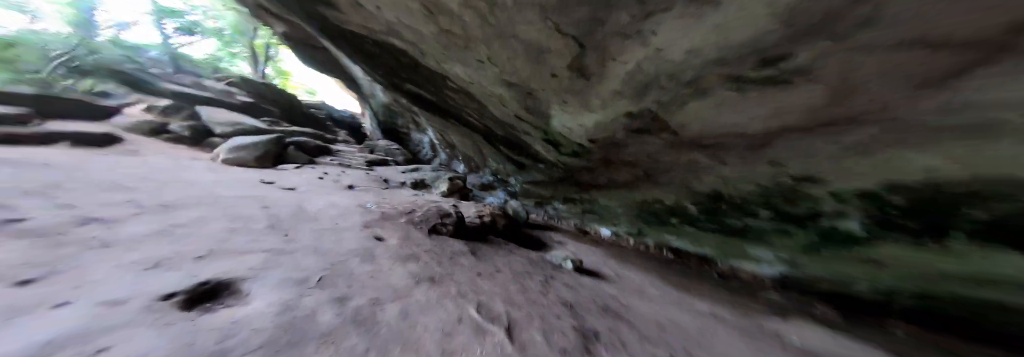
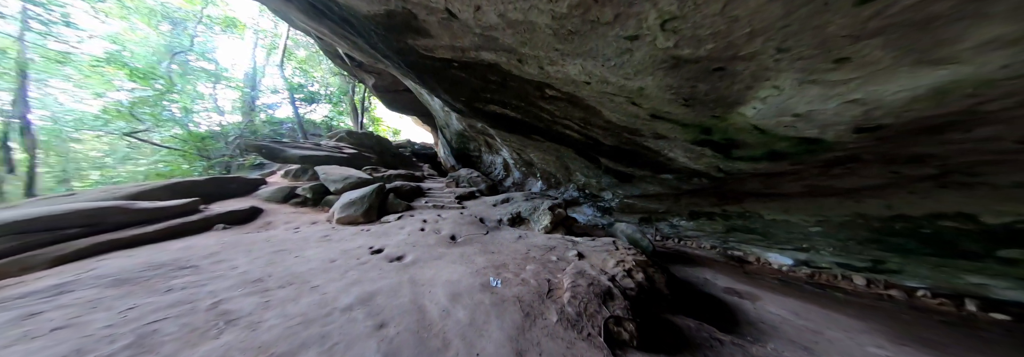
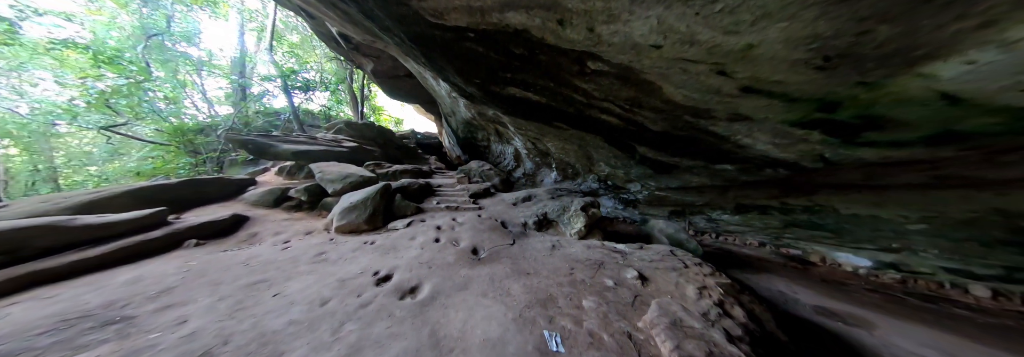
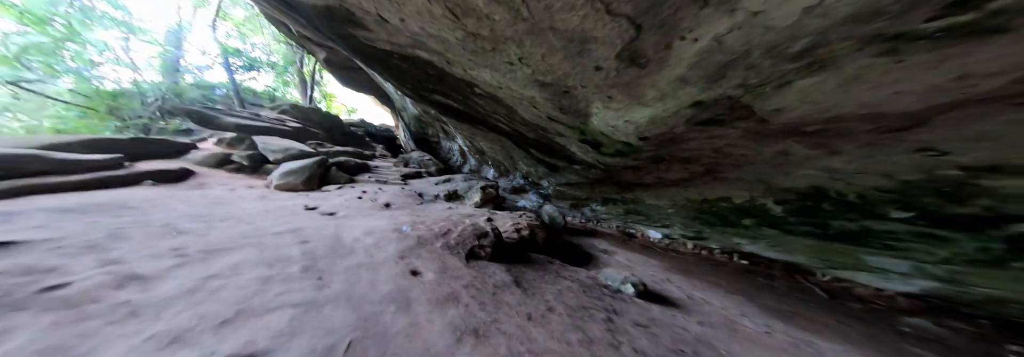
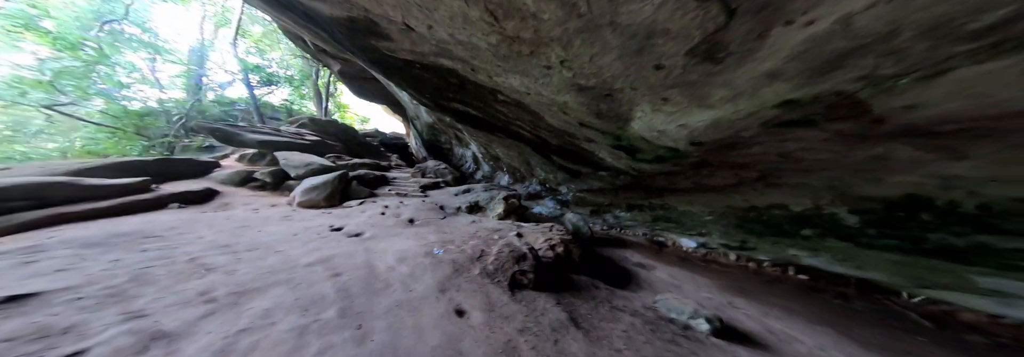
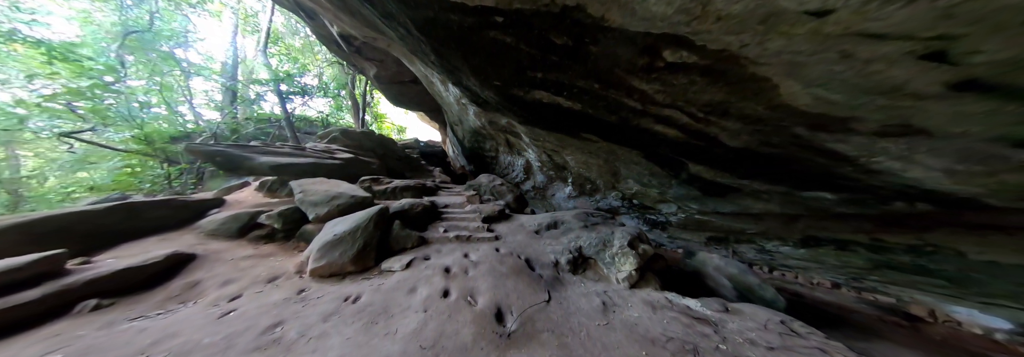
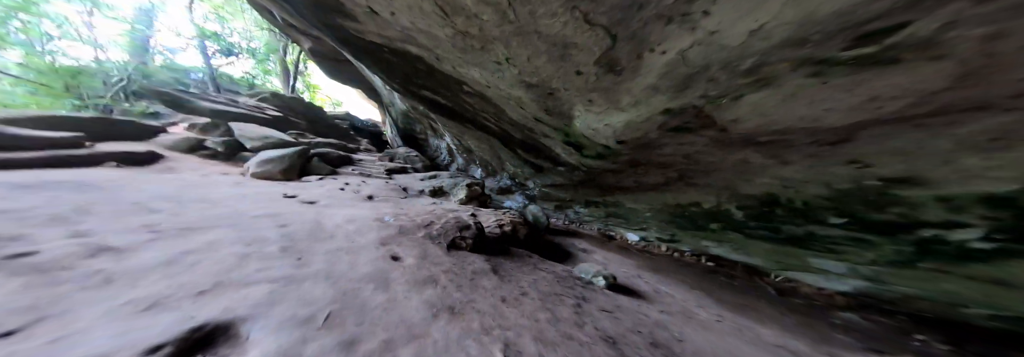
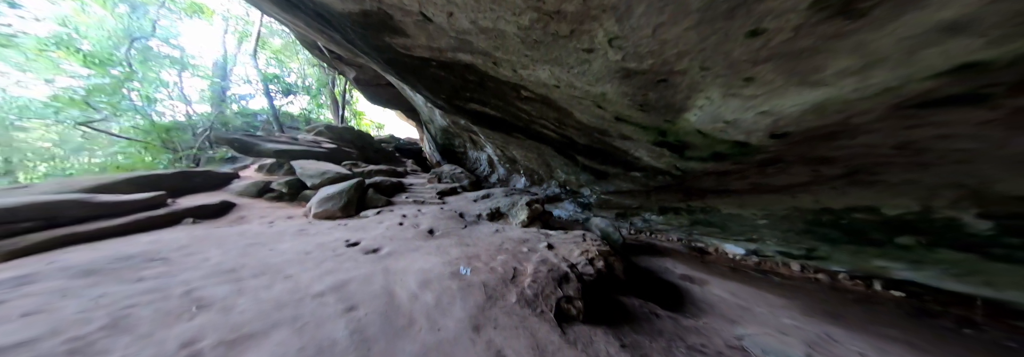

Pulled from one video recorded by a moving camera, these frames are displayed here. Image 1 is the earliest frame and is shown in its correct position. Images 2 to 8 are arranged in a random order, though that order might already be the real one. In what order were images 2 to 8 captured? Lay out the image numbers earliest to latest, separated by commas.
7, 4, 5, 8, 2, 3, 6
